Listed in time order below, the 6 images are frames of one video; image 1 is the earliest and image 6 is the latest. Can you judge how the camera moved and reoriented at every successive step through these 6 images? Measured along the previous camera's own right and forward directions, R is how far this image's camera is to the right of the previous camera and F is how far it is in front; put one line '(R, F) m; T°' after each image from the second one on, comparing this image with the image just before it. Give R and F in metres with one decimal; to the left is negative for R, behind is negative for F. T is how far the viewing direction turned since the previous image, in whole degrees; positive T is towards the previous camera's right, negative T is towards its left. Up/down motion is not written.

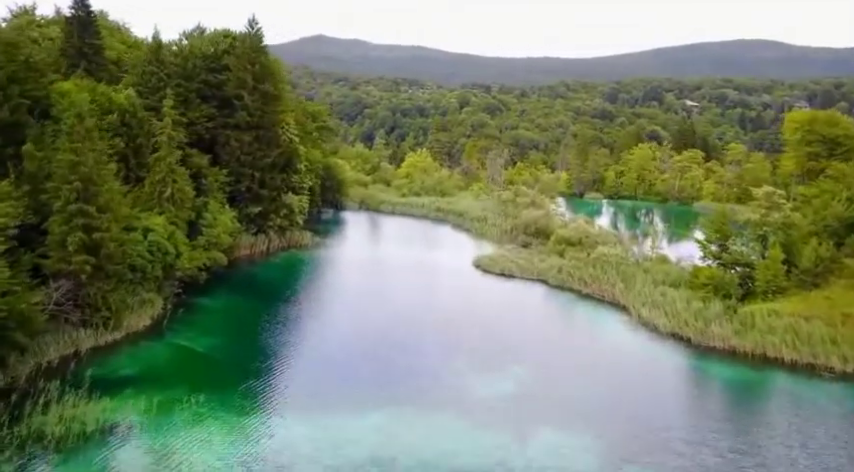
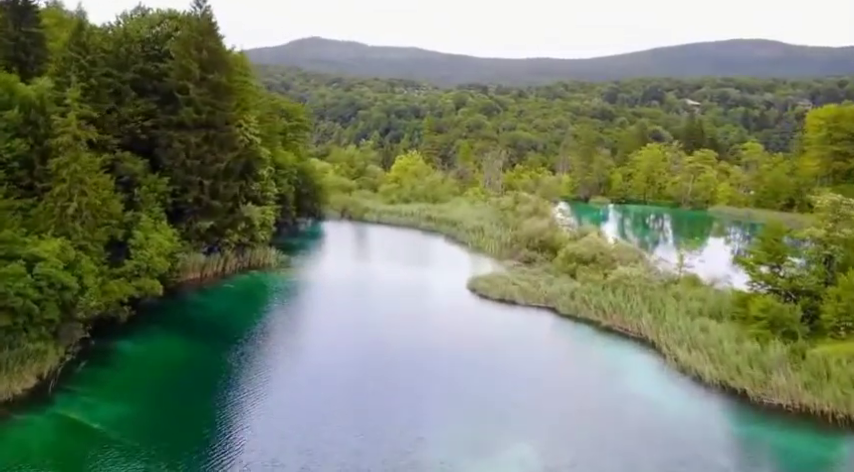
(+0.7, +8.5) m; 0°
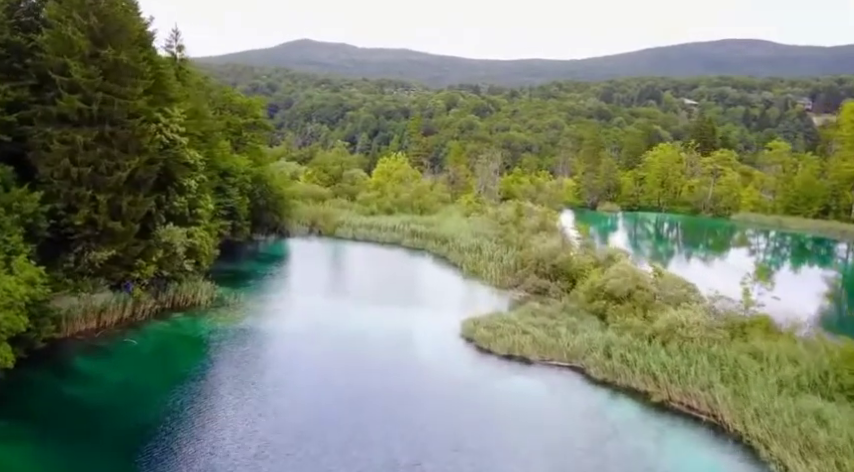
(+0.6, +11.5) m; +1°
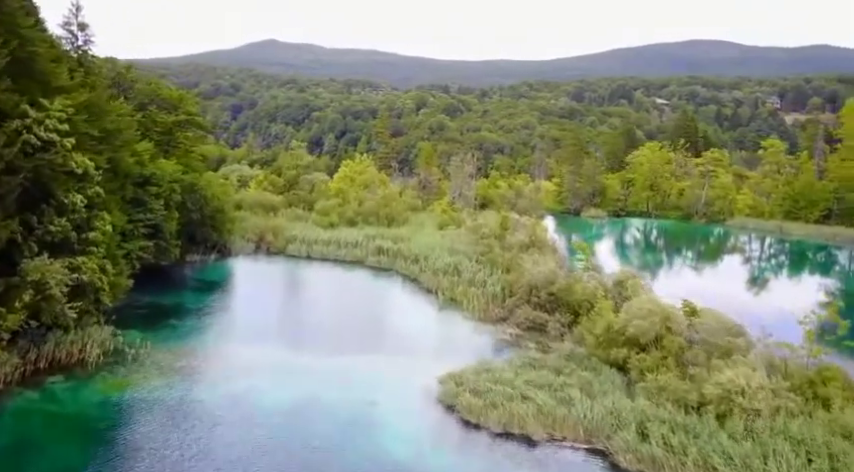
(+0.2, +8.5) m; +2°
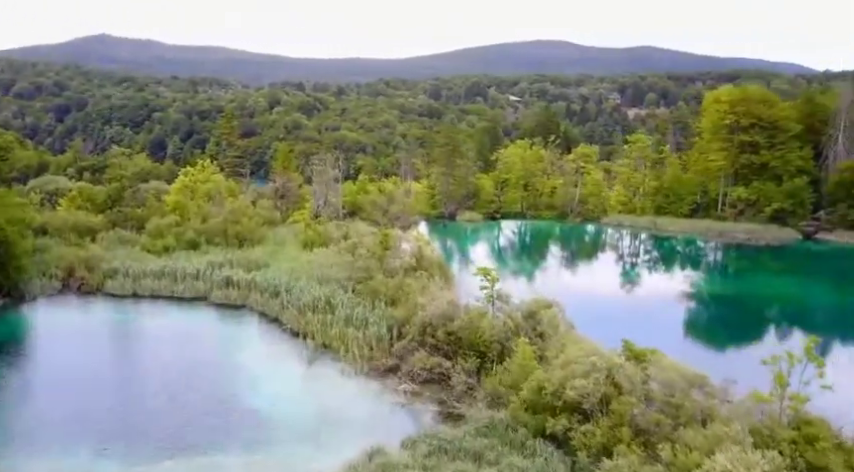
(0.0, +7.7) m; +10°
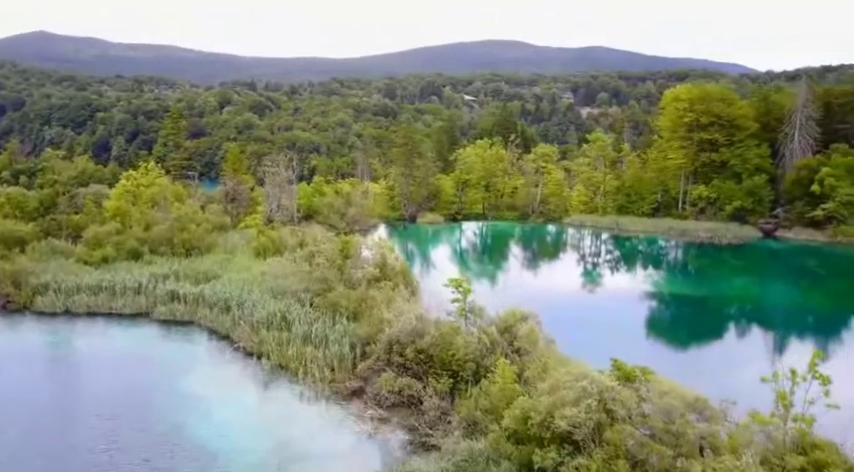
(-0.3, +2.4) m; +3°
